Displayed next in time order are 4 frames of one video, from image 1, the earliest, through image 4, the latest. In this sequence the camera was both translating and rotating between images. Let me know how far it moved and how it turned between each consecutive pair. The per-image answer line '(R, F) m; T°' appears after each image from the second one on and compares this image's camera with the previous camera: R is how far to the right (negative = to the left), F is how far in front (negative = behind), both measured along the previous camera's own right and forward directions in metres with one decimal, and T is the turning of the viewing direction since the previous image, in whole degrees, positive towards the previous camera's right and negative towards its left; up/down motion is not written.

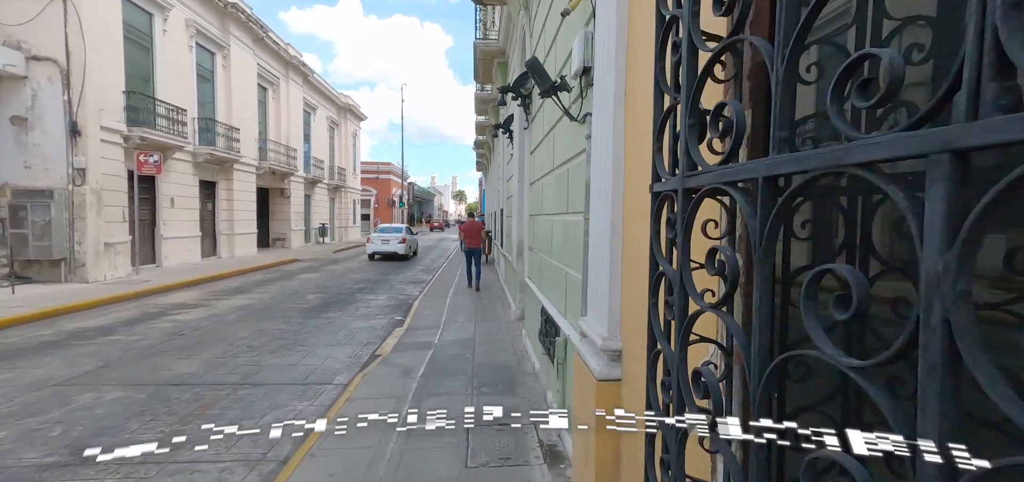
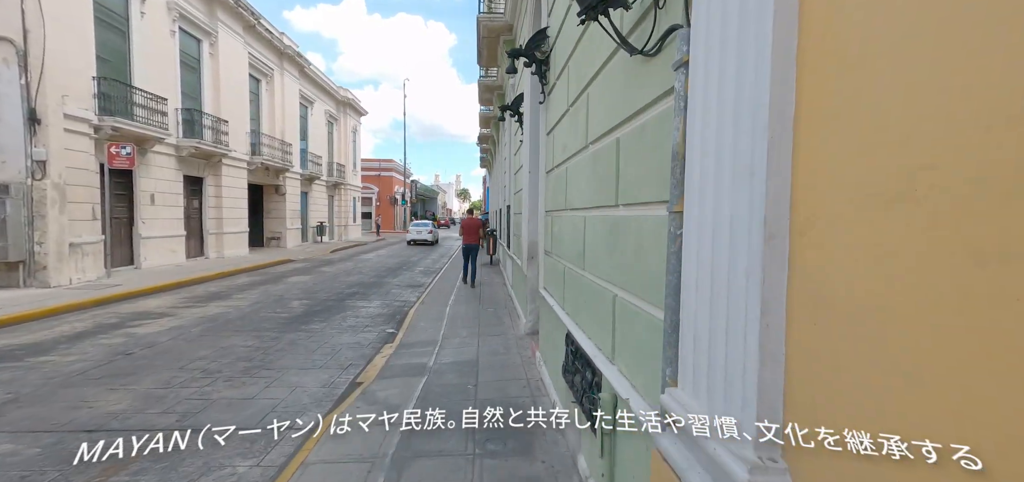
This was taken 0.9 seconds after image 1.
(-0.1, +1.1) m; -1°
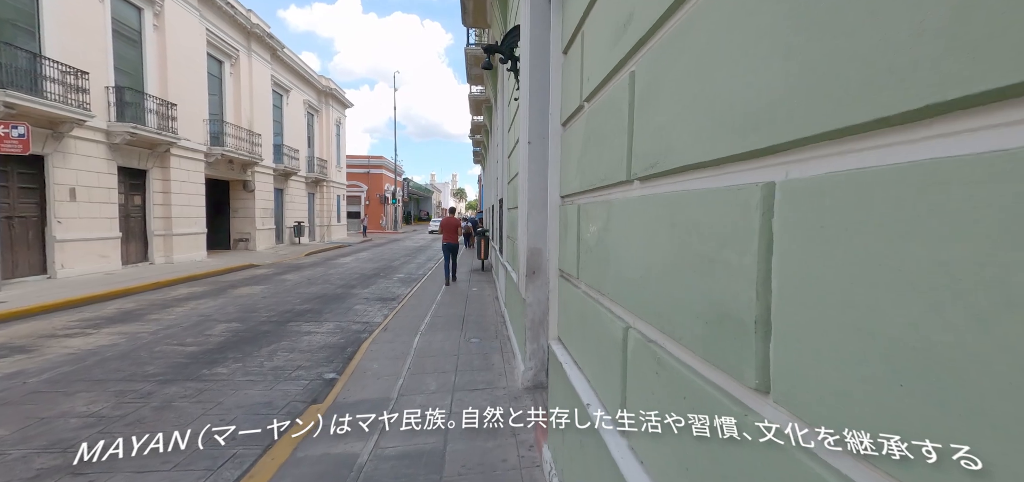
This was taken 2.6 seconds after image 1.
(+0.1, +2.2) m; 0°
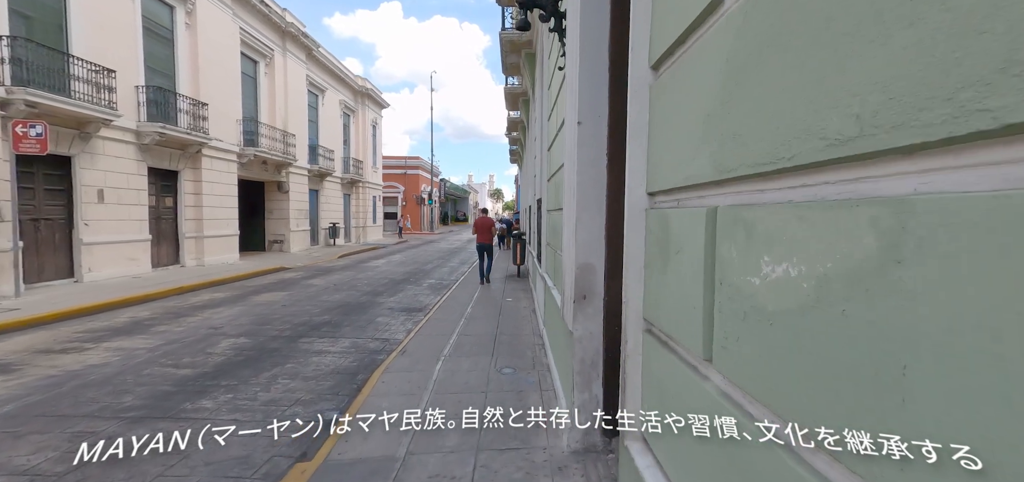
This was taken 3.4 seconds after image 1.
(-0.1, +1.1) m; -5°
